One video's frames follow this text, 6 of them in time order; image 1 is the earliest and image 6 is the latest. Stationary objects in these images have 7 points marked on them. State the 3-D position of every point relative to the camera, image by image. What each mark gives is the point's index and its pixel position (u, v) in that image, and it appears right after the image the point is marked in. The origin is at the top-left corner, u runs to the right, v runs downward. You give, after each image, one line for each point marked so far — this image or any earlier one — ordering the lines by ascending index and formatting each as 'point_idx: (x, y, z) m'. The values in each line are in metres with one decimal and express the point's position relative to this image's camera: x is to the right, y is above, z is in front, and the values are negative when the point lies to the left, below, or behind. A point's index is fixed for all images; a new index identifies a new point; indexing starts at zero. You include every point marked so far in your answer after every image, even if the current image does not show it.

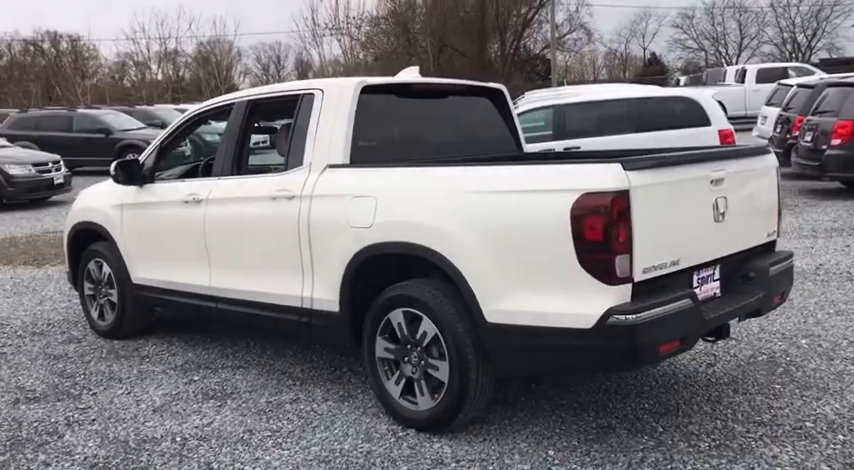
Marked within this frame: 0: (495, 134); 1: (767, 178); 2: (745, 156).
0: (+0.5, +0.7, +5.2) m
1: (+1.8, +0.3, +4.1) m
2: (+1.6, +0.4, +3.9) m
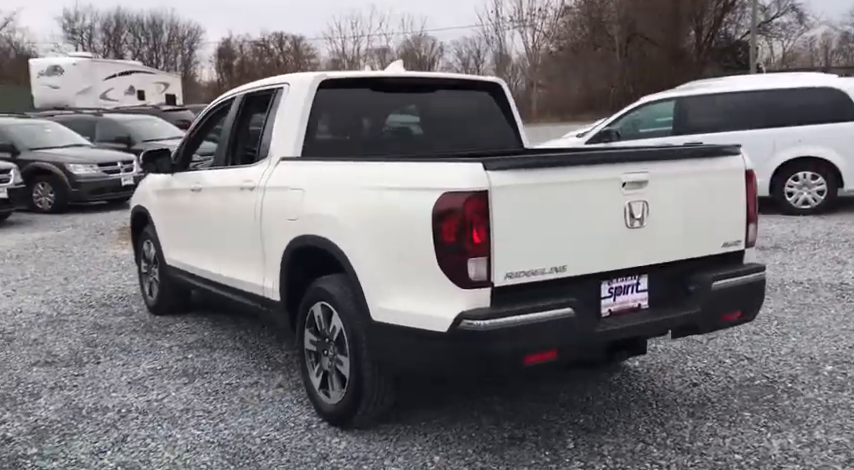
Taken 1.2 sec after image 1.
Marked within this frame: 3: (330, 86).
0: (+0.4, +0.7, +5.1) m
1: (+1.4, +0.2, +3.7) m
2: (+1.2, +0.4, +3.5) m
3: (-0.6, +0.9, +4.5) m
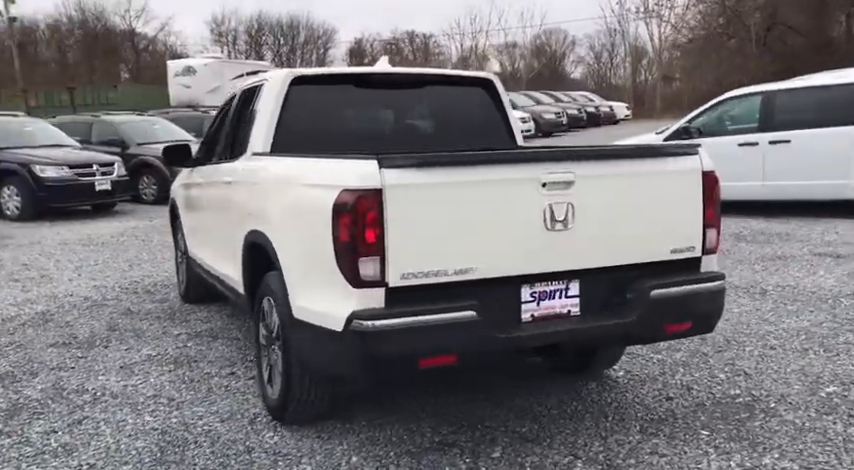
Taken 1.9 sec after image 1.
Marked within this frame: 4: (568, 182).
0: (+0.4, +0.7, +5.0) m
1: (+1.1, +0.2, +3.4) m
2: (+0.8, +0.3, +3.3) m
3: (-0.7, +0.9, +4.5) m
4: (+0.6, +0.2, +3.2) m
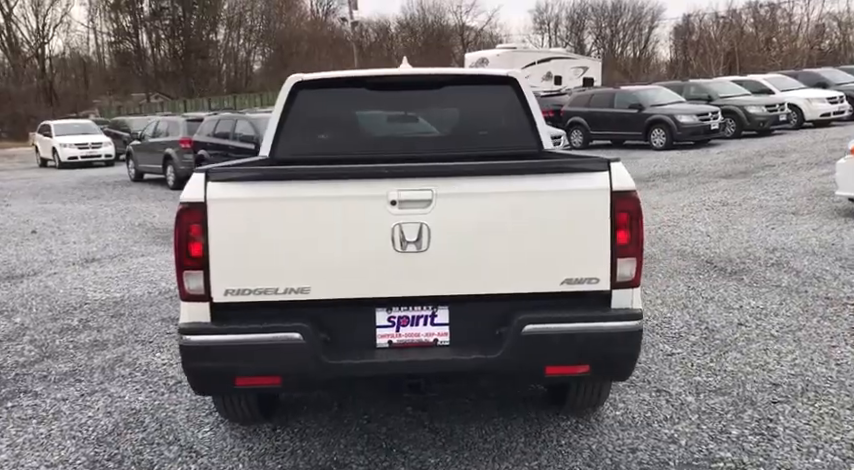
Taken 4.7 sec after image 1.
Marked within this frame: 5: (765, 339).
0: (+0.5, +0.6, +4.6) m
1: (+0.5, +0.1, +2.9) m
2: (+0.3, +0.2, +2.9) m
3: (-0.7, +0.9, +4.6) m
4: (0.0, +0.1, +2.9) m
5: (+2.2, -0.7, +5.2) m
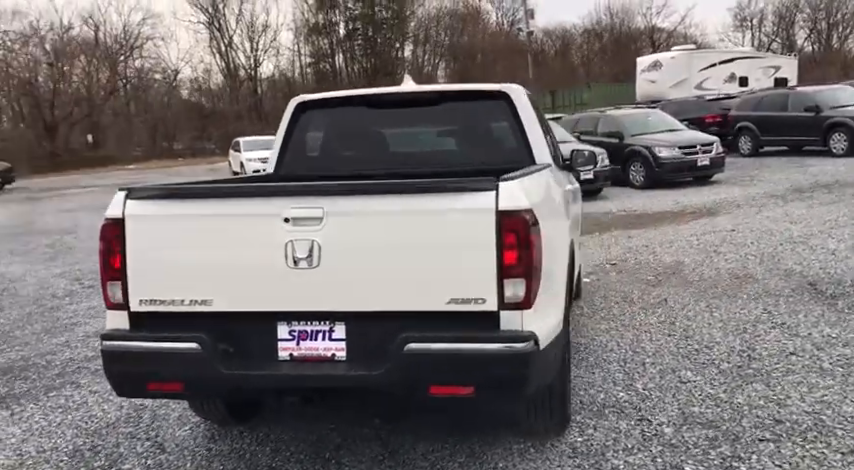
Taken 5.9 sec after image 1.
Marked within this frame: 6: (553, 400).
0: (+0.4, +0.5, +4.5) m
1: (+0.1, 0.0, +2.9) m
2: (-0.2, +0.2, +2.9) m
3: (-0.7, +0.8, +4.8) m
4: (-0.5, +0.1, +3.0) m
5: (+2.3, -0.8, +4.6) m
6: (+0.6, -0.8, +3.6) m
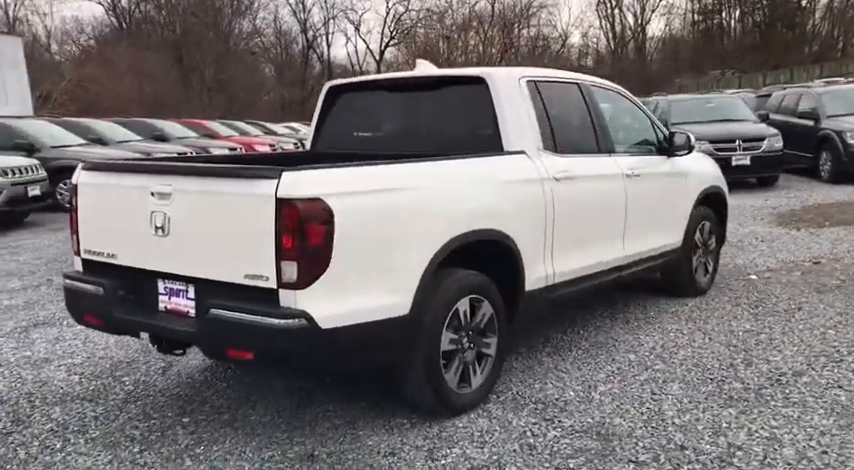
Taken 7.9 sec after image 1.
0: (+0.4, +0.6, +4.5) m
1: (-0.8, +0.1, +3.2) m
2: (-1.0, +0.3, +3.4) m
3: (-0.5, +1.0, +5.2) m
4: (-1.2, +0.2, +3.6) m
5: (+1.9, -0.9, +3.8) m
6: (0.0, -0.7, +3.7) m
